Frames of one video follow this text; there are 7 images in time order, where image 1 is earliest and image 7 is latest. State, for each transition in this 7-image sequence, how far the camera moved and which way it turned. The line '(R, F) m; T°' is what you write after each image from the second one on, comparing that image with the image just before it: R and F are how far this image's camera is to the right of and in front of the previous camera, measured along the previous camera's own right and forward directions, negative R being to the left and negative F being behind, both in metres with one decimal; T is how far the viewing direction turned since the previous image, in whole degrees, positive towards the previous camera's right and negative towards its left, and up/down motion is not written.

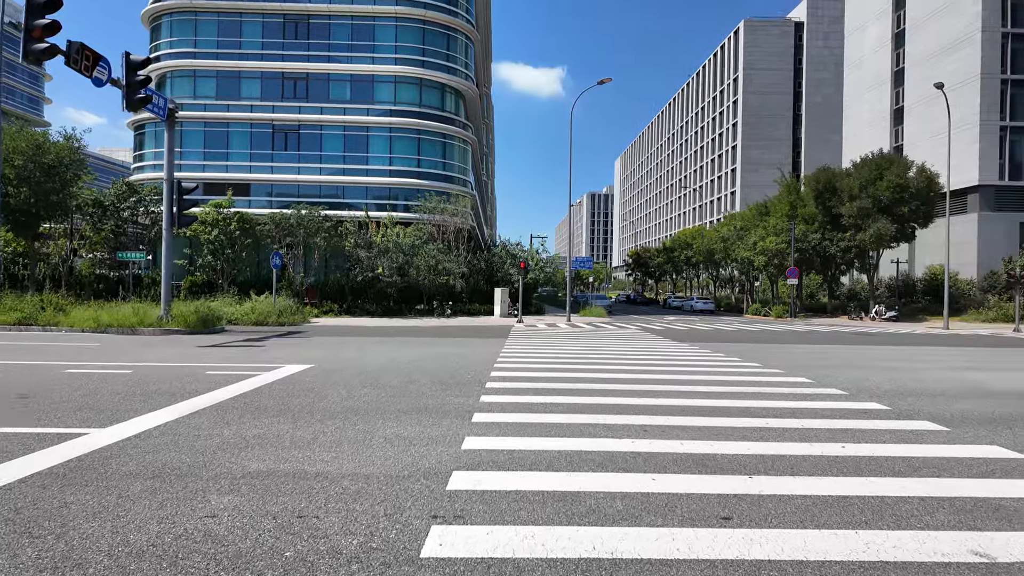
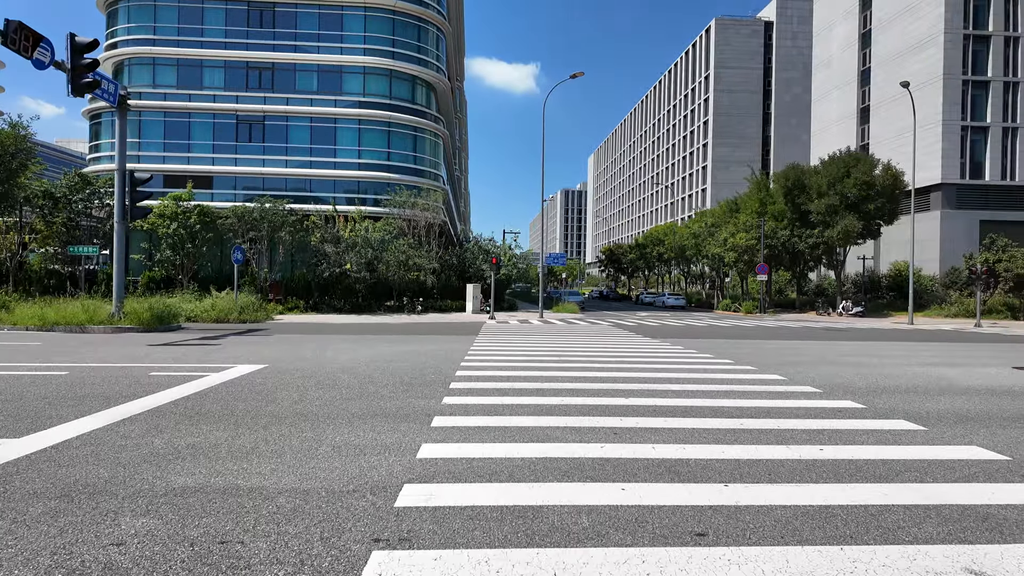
(+0.1, +0.4) m; +3°
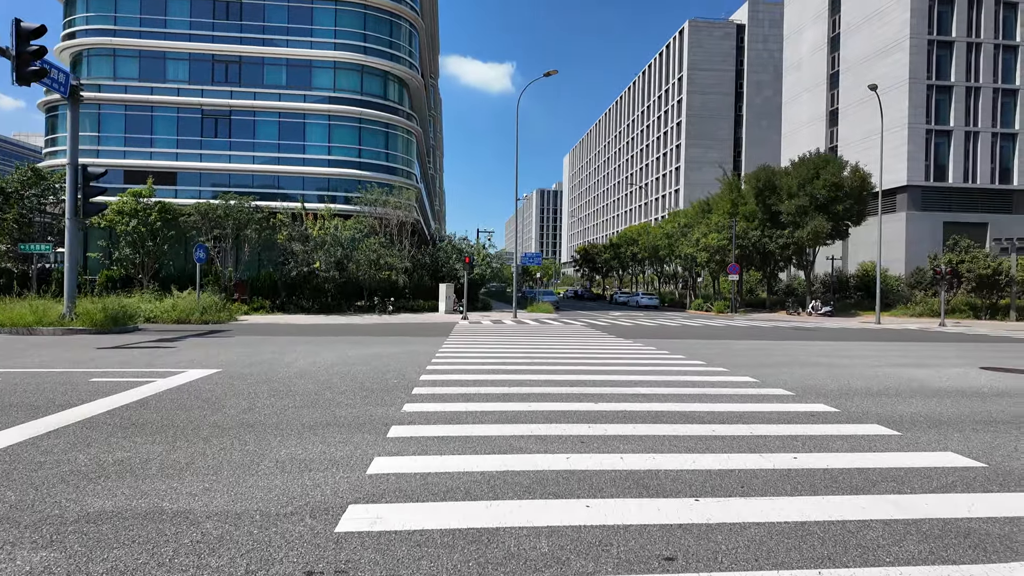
(+0.1, +0.3) m; +2°
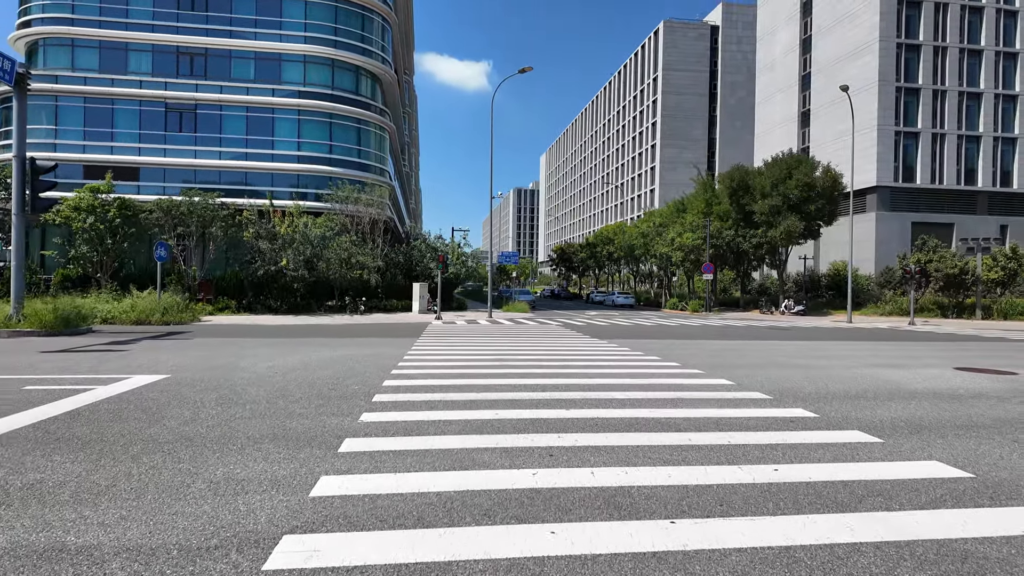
(+0.1, +0.4) m; +2°
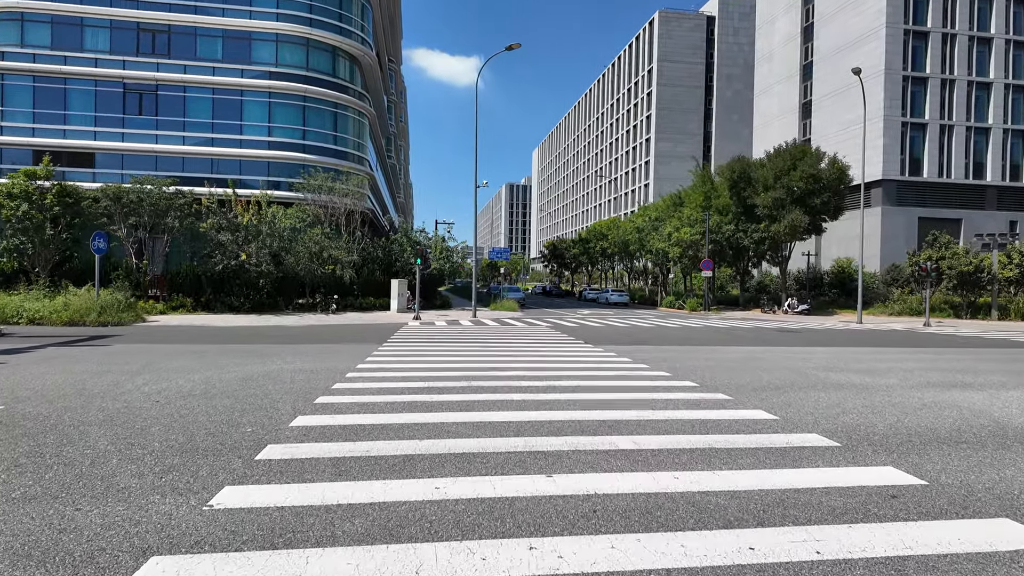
(+0.3, +2.4) m; +1°
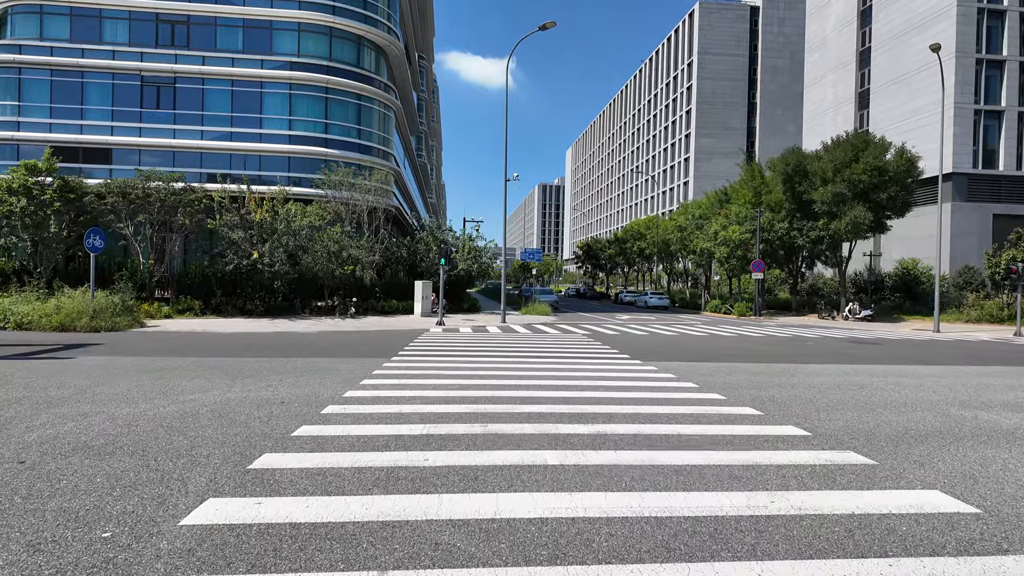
(0.0, +2.4) m; -3°
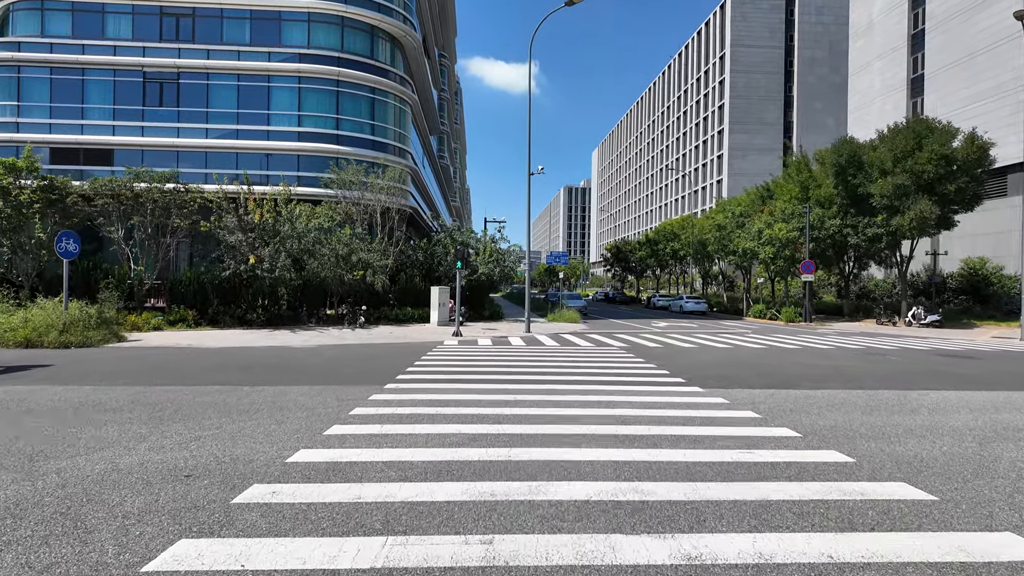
(0.0, +2.5) m; -2°
